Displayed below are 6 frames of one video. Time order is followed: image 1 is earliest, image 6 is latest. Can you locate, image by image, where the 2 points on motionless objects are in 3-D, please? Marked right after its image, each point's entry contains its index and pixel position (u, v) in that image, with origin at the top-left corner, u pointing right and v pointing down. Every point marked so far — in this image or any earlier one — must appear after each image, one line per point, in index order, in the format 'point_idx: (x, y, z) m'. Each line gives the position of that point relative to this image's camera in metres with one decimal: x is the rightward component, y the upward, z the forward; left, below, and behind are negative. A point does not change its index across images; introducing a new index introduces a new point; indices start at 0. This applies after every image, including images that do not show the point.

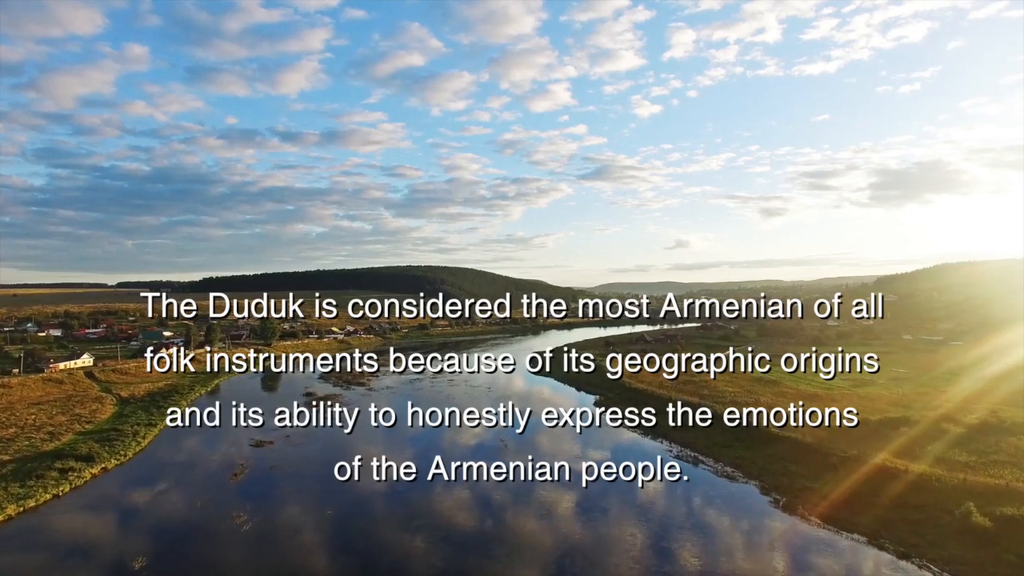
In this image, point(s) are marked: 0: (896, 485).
0: (+11.0, -5.6, +19.4) m
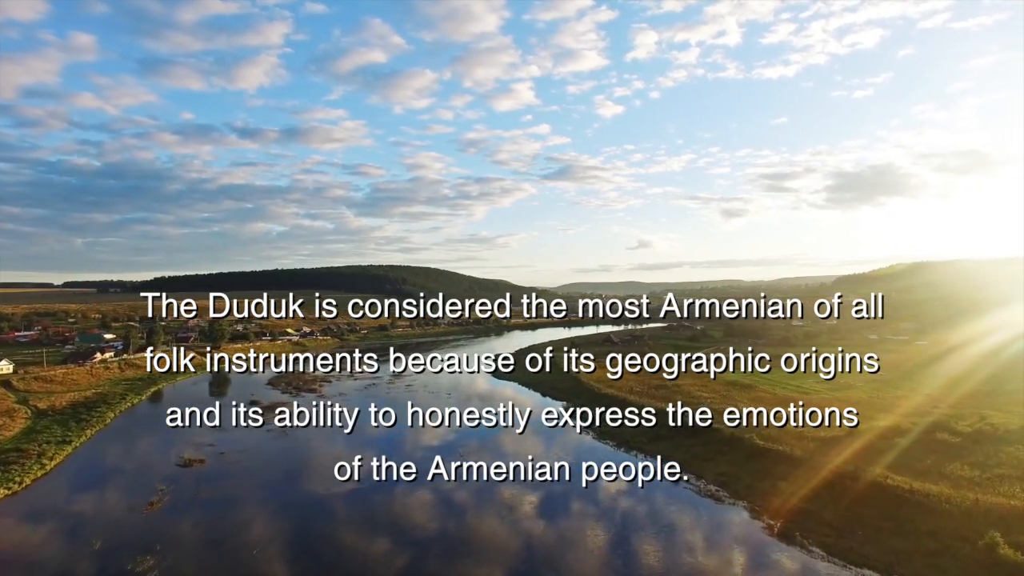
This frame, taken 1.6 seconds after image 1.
0: (+10.0, -5.6, +17.5) m
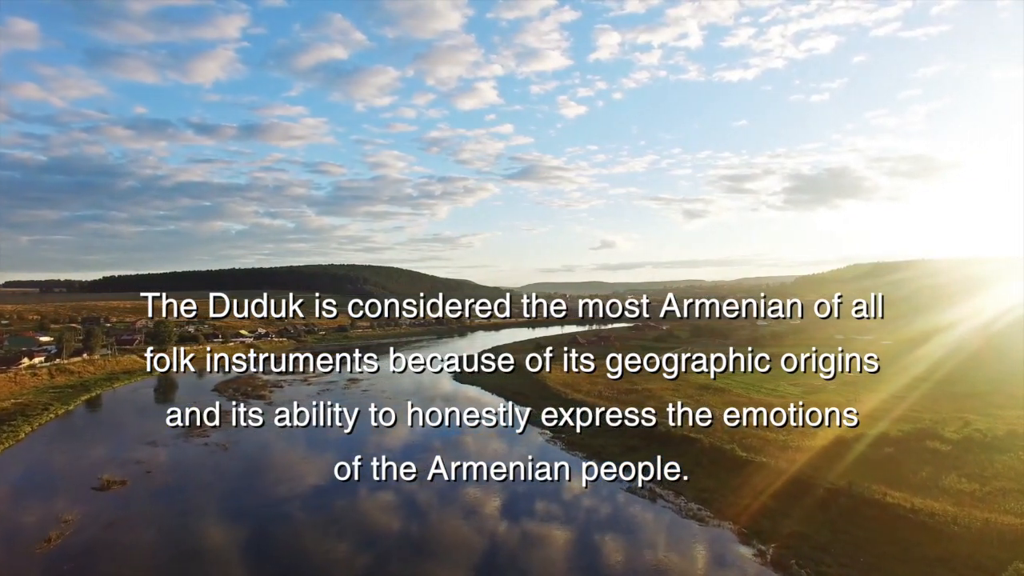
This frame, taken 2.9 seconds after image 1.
0: (+9.2, -5.6, +16.0) m
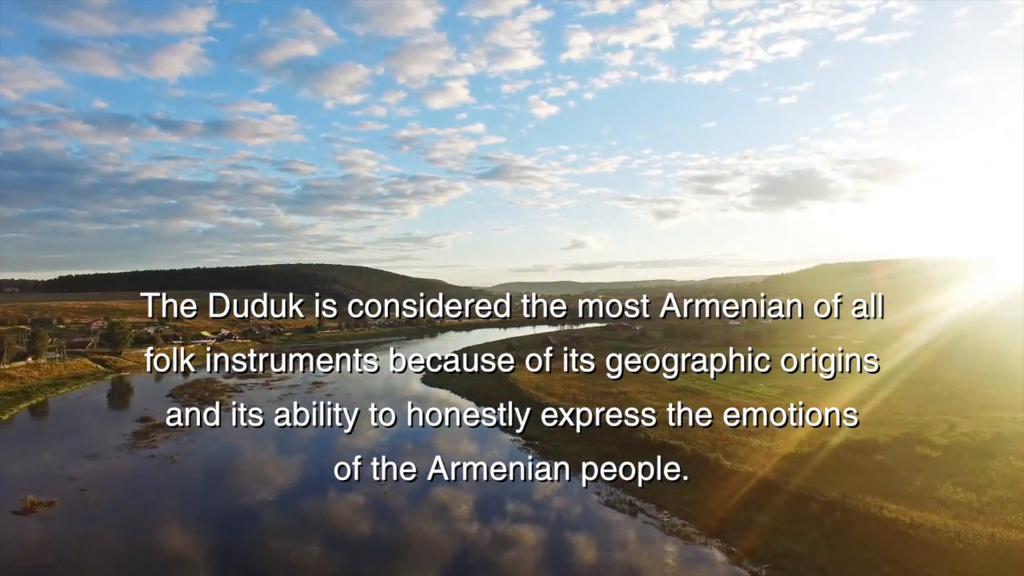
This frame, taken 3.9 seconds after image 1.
0: (+8.6, -5.6, +14.9) m
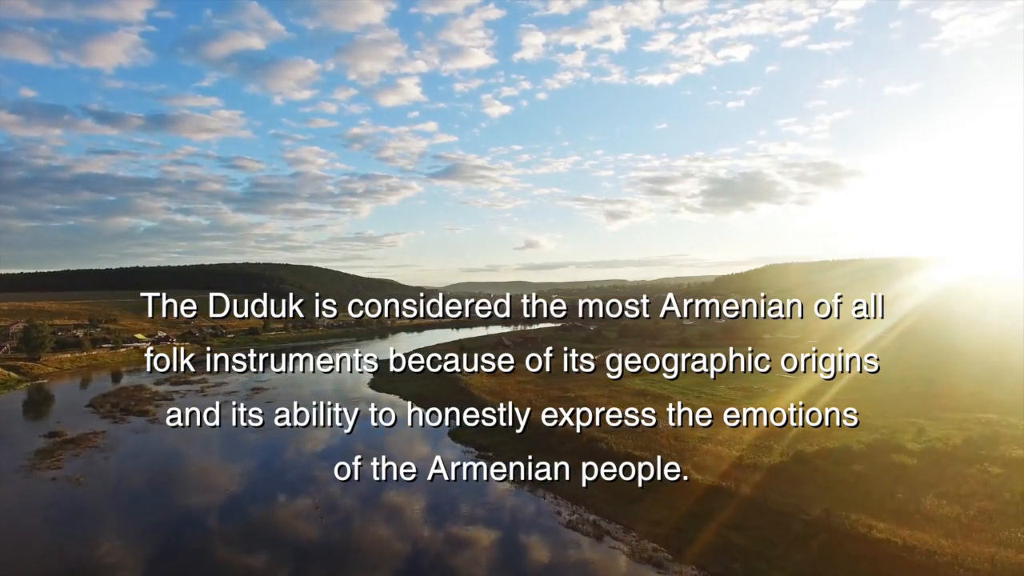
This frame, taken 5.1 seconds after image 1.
0: (+7.6, -5.6, +13.5) m
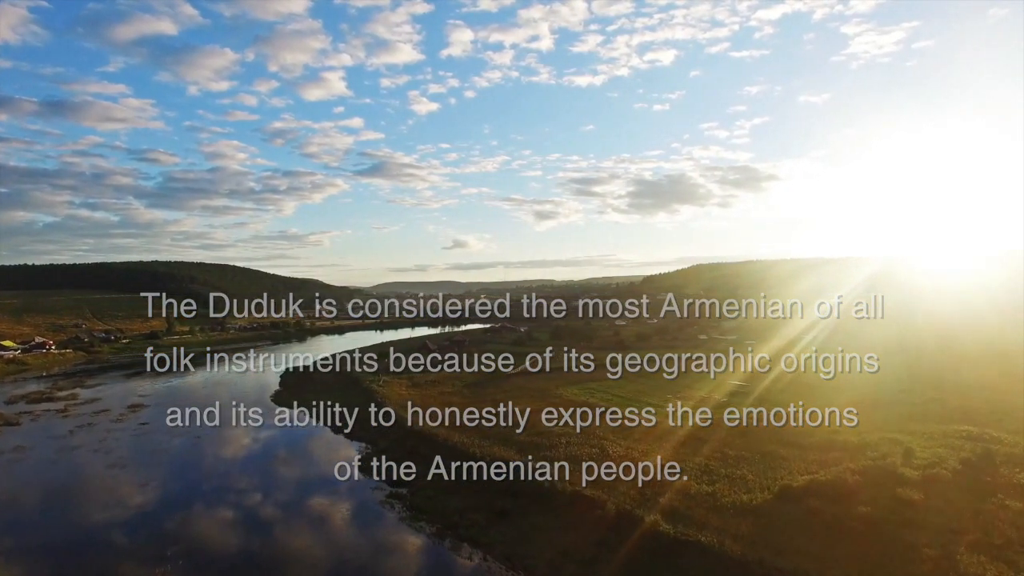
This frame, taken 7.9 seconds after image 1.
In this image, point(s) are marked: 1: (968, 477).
0: (+6.4, -5.5, +9.4) m
1: (+12.6, -5.2, +18.7) m
